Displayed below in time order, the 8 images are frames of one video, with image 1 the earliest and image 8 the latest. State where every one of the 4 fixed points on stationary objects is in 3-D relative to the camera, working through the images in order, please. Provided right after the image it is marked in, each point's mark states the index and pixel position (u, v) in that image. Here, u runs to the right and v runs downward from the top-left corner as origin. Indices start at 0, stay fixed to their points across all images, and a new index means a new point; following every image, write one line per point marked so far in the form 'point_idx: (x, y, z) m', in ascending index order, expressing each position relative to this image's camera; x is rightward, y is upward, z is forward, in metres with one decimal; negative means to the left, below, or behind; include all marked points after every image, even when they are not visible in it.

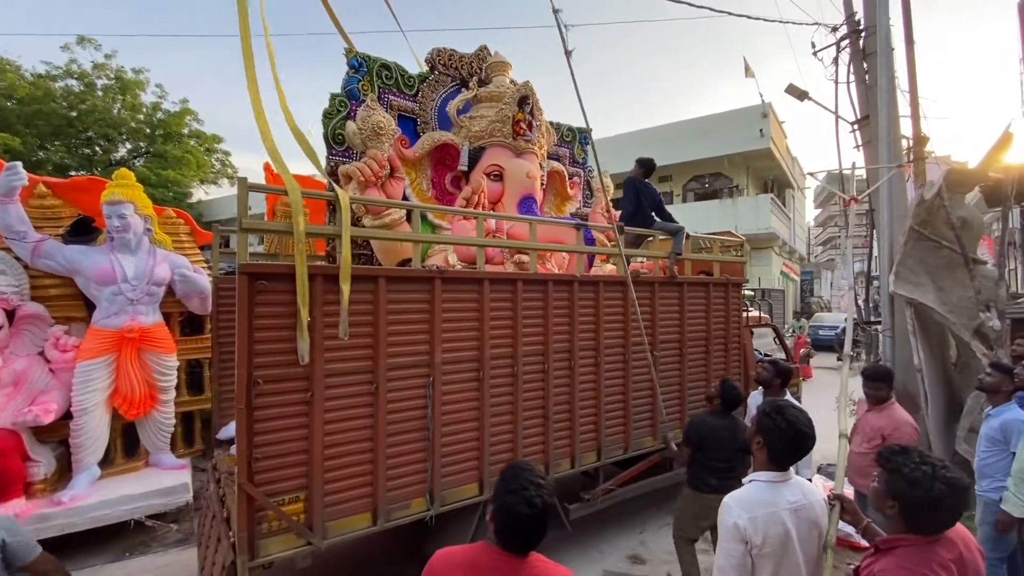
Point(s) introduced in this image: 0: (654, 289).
0: (+1.7, 0.0, +5.1) m
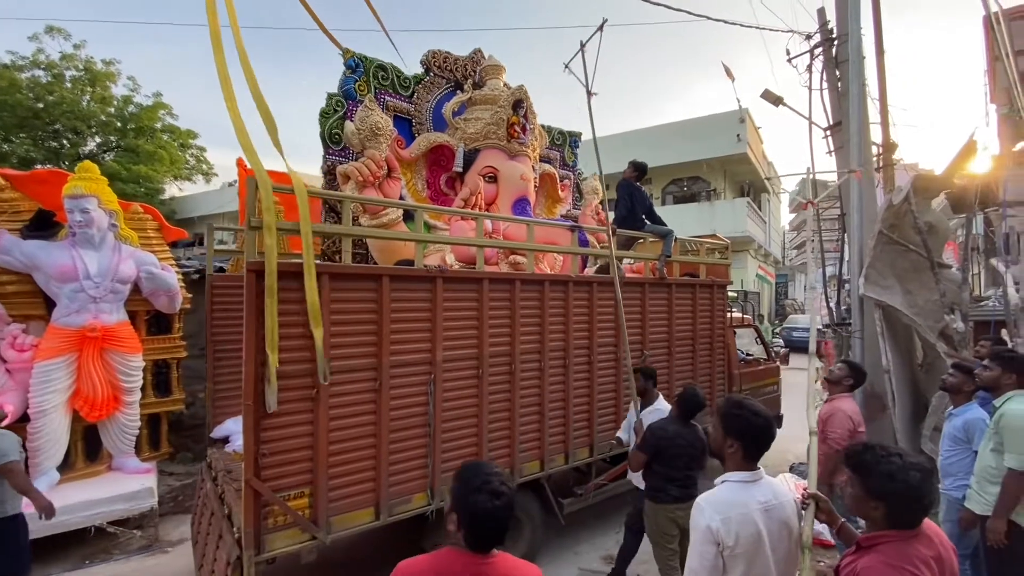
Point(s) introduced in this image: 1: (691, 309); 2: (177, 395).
0: (+1.4, 0.0, +5.1) m
1: (+2.1, -0.2, +5.7) m
2: (-5.6, -1.8, +8.0) m
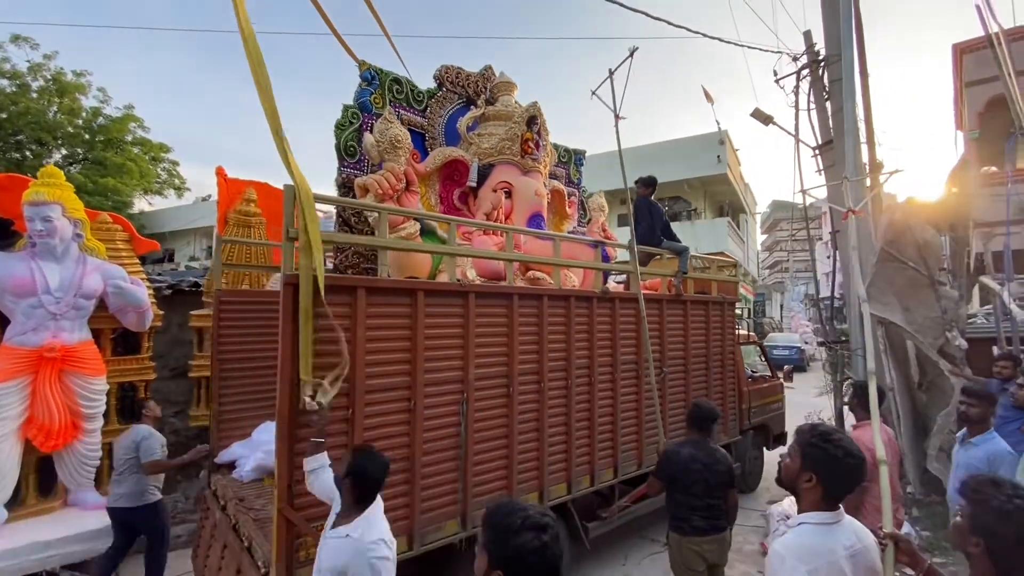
0: (+1.6, -0.2, +4.8) m
1: (+2.2, -0.4, +5.5) m
2: (-5.6, -2.0, +7.3) m
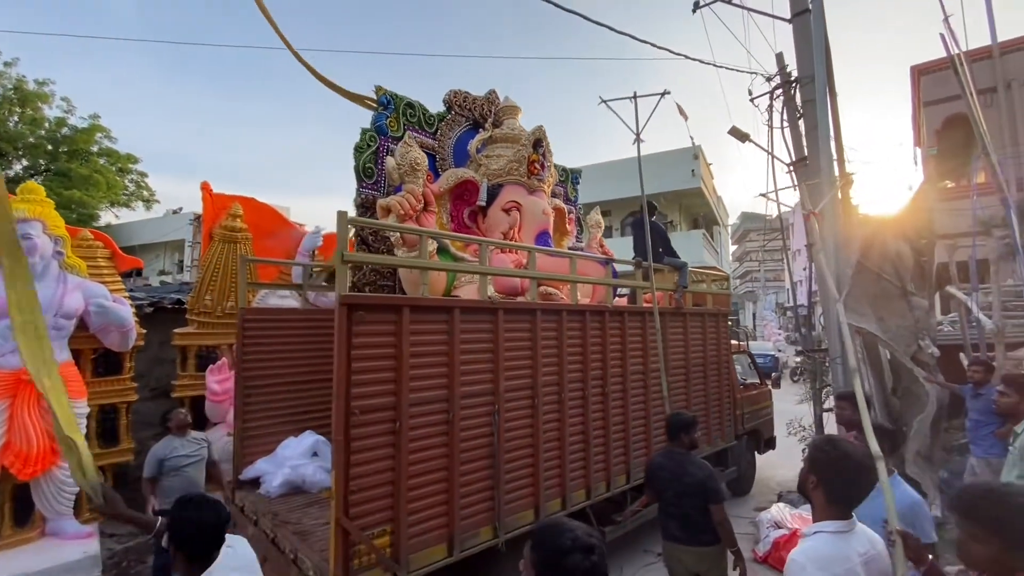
0: (+1.6, -0.4, +5.0) m
1: (+2.3, -0.6, +5.7) m
2: (-5.6, -2.3, +7.1) m
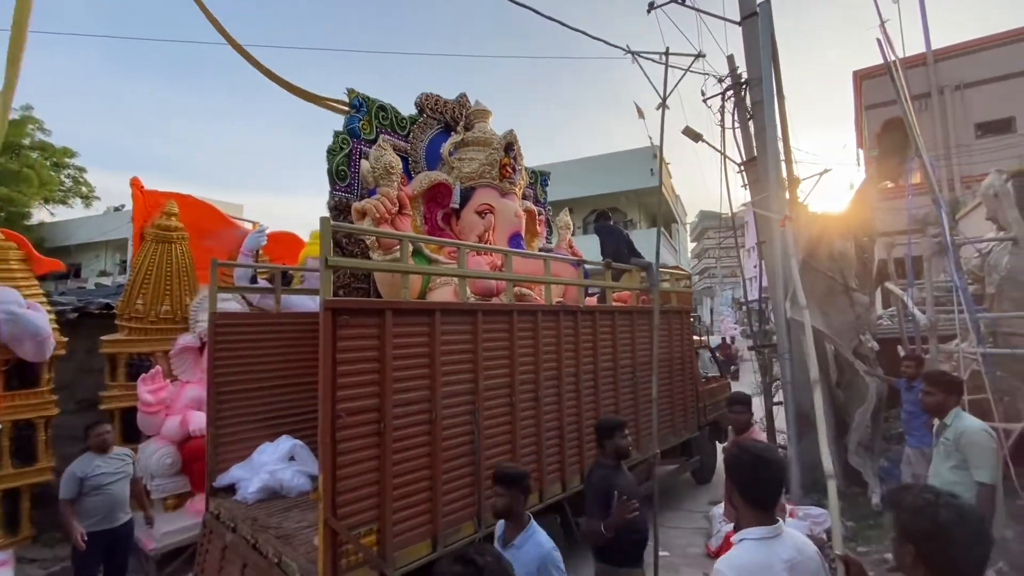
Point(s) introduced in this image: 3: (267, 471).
0: (+1.3, -0.3, +5.2) m
1: (+1.9, -0.6, +5.9) m
2: (-6.0, -2.4, +6.7) m
3: (-1.8, -1.4, +3.6) m
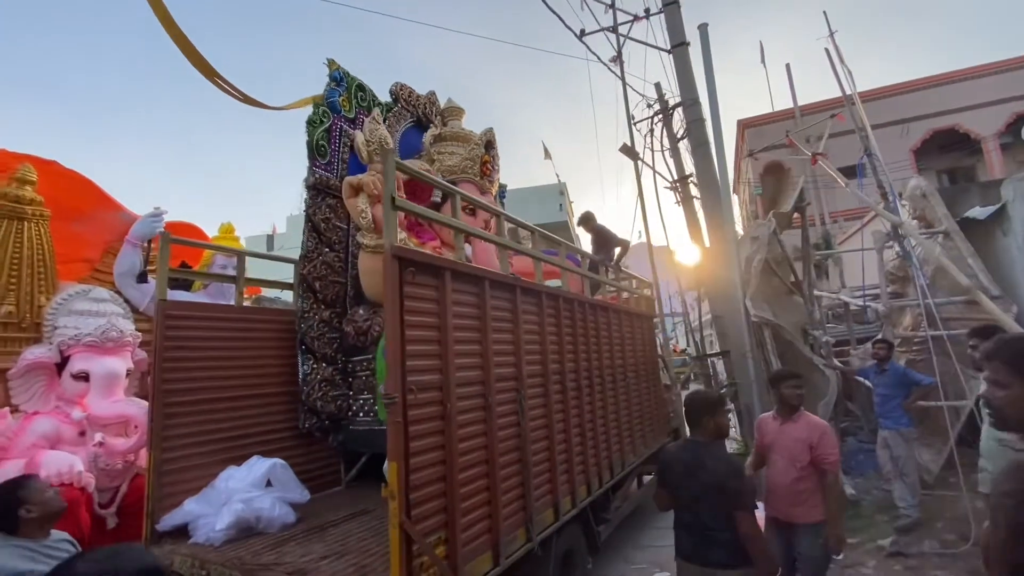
0: (+1.1, -0.4, +5.1) m
1: (+1.6, -0.6, +5.9) m
2: (-6.3, -2.5, +4.9) m
3: (-1.6, -1.2, +2.8) m
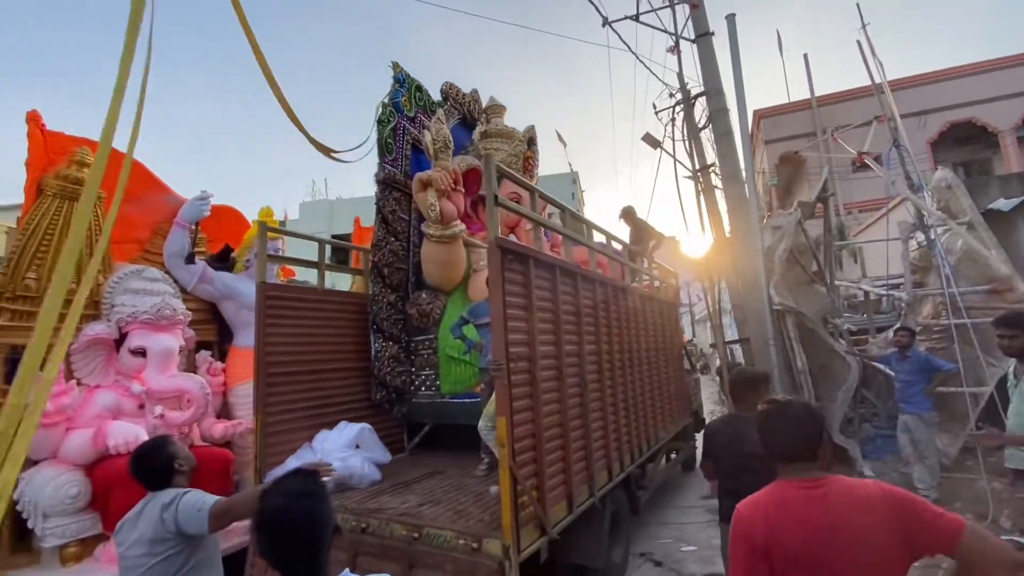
0: (+1.6, -0.2, +5.5) m
1: (+2.0, -0.5, +6.3) m
2: (-5.9, -2.3, +5.4) m
3: (-1.2, -1.1, +3.2) m
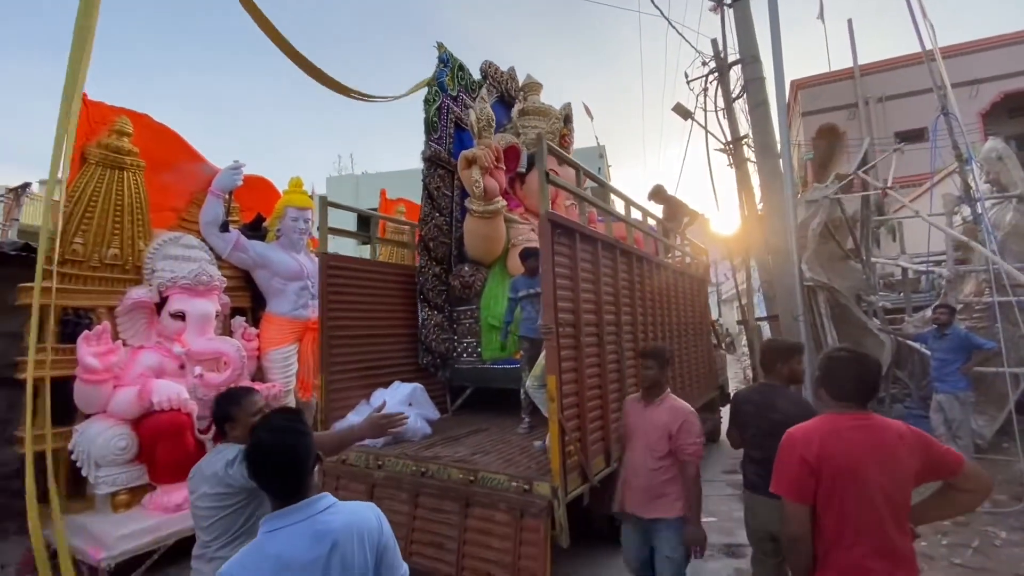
0: (+2.0, +0.1, +5.6) m
1: (+2.5, -0.2, +6.4) m
2: (-5.5, -2.0, +6.0) m
3: (-0.9, -0.9, +3.5) m
